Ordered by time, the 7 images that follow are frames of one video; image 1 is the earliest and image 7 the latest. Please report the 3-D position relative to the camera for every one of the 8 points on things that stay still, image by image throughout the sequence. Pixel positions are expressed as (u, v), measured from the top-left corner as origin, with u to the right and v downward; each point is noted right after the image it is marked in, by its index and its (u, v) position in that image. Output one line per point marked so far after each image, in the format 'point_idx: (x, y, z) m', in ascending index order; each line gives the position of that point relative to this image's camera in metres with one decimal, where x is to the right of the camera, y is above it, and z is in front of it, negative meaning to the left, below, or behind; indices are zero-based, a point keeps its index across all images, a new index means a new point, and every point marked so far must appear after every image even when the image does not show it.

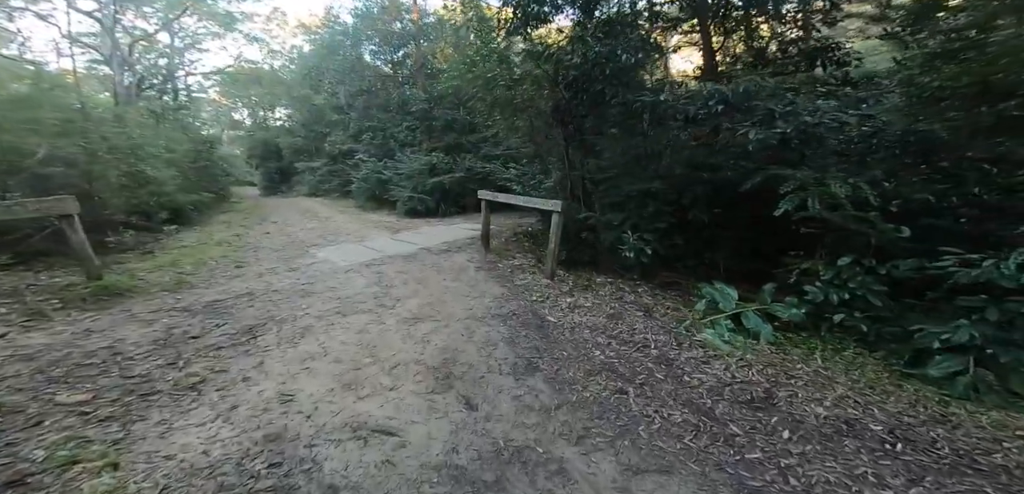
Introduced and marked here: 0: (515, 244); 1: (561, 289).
0: (+0.1, 0.0, +5.8) m
1: (+0.6, -0.5, +4.1) m
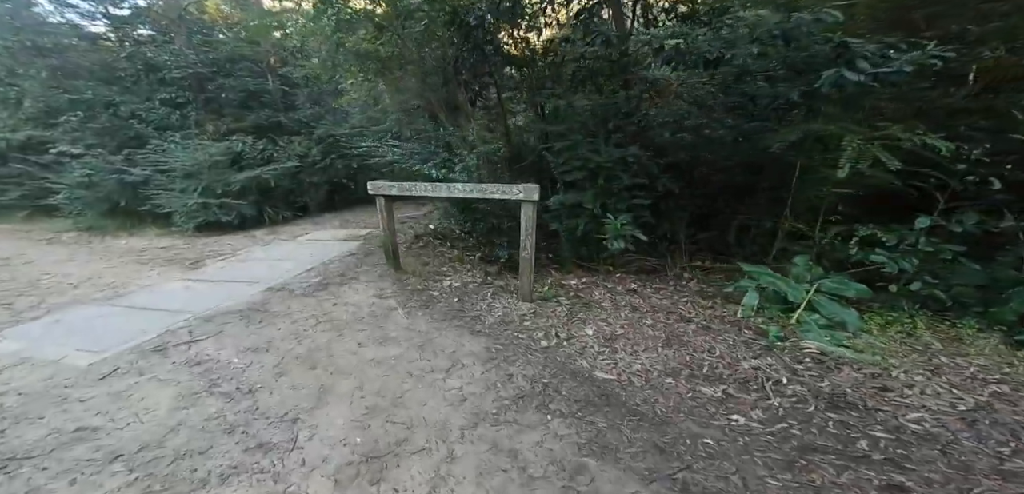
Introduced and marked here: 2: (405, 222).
0: (-0.9, -0.2, +4.1) m
1: (+0.4, -0.5, +2.9) m
2: (-1.4, +0.3, +5.3) m
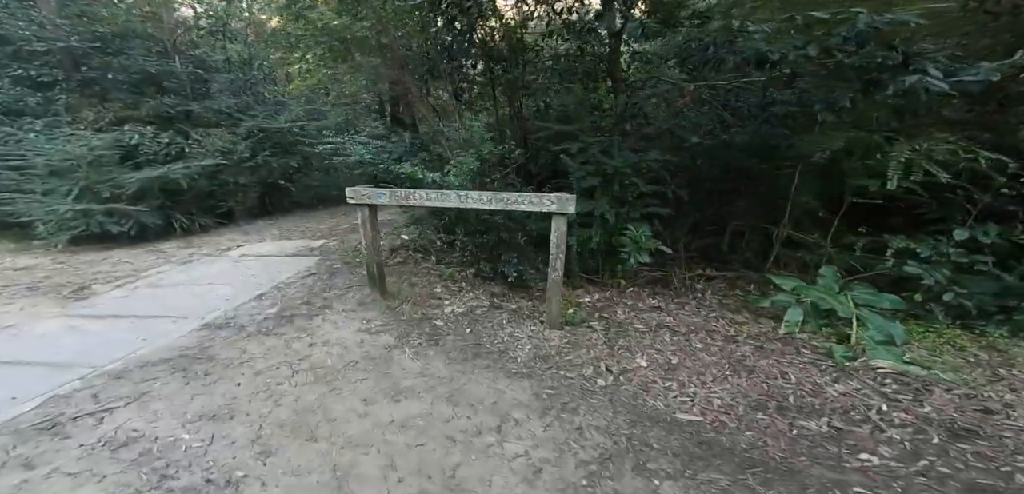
0: (-0.9, -0.3, +3.5) m
1: (+0.6, -0.6, +2.5) m
2: (-1.6, +0.1, +4.6) m
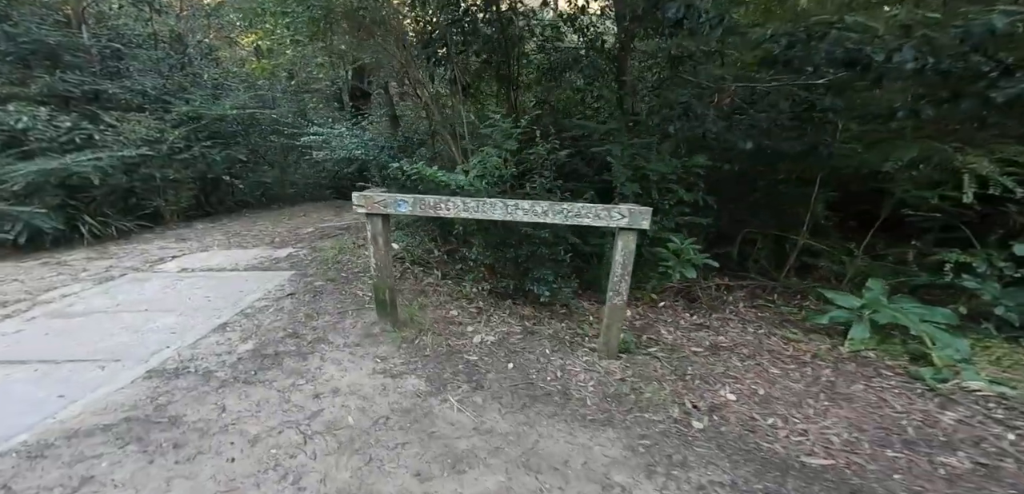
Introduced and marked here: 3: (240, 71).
0: (-0.7, -0.4, +3.0) m
1: (+0.9, -0.7, +2.2) m
2: (-1.6, 0.0, +4.0) m
3: (-5.1, +3.3, +7.3) m
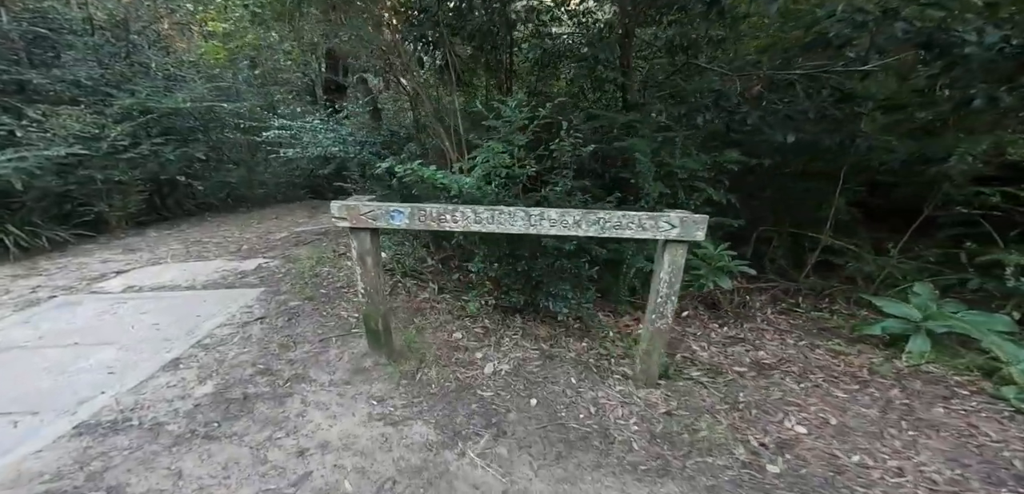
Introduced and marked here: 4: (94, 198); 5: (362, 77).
0: (-0.6, -0.5, +2.6) m
1: (+1.1, -0.8, +1.9) m
2: (-1.6, -0.1, +3.5) m
3: (-5.3, +3.1, +6.6) m
4: (-5.2, +0.6, +4.9) m
5: (-1.6, +1.8, +4.1) m
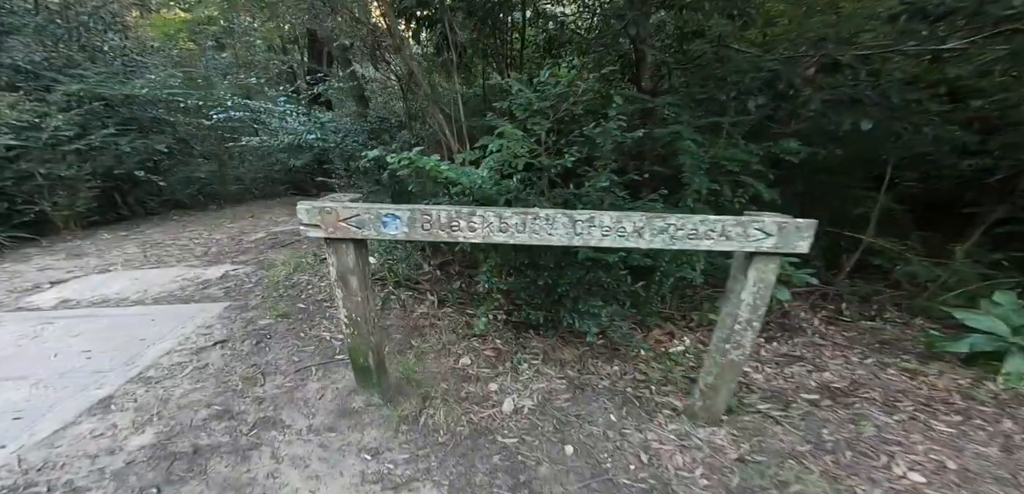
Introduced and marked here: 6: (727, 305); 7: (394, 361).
0: (-0.5, -0.5, +2.1) m
1: (+1.2, -0.8, +1.5) m
2: (-1.5, -0.1, +3.0) m
3: (-5.4, +3.1, +5.9) m
4: (-5.2, +0.5, +4.2) m
5: (-1.5, +1.7, +3.6) m
6: (+0.8, -0.2, +1.4) m
7: (-0.6, -0.6, +2.0) m
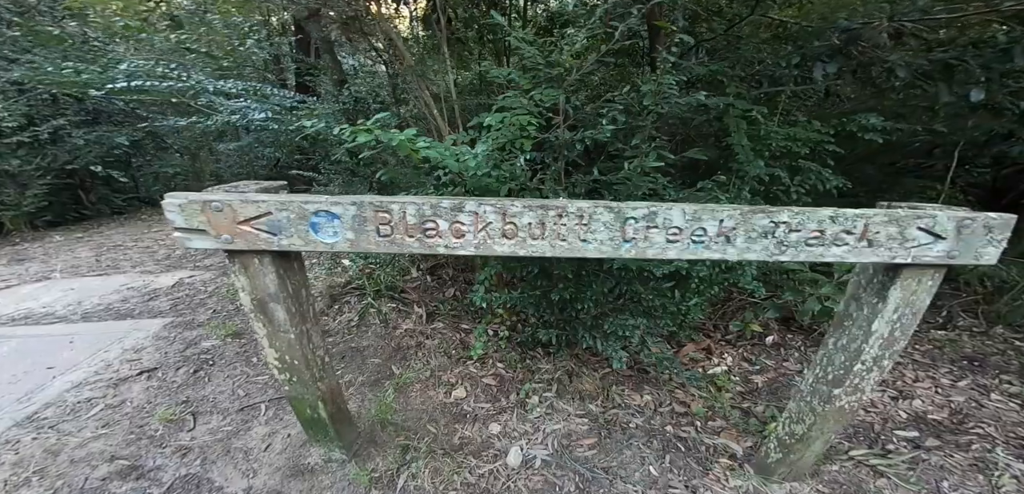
0: (-0.5, -0.5, +1.7) m
1: (+1.2, -0.8, +1.1) m
2: (-1.5, -0.1, +2.6) m
3: (-5.4, +3.1, +5.4) m
4: (-5.2, +0.5, +3.8) m
5: (-1.5, +1.7, +3.1) m
6: (+0.8, -0.2, +1.0) m
7: (-0.6, -0.6, +1.6) m
